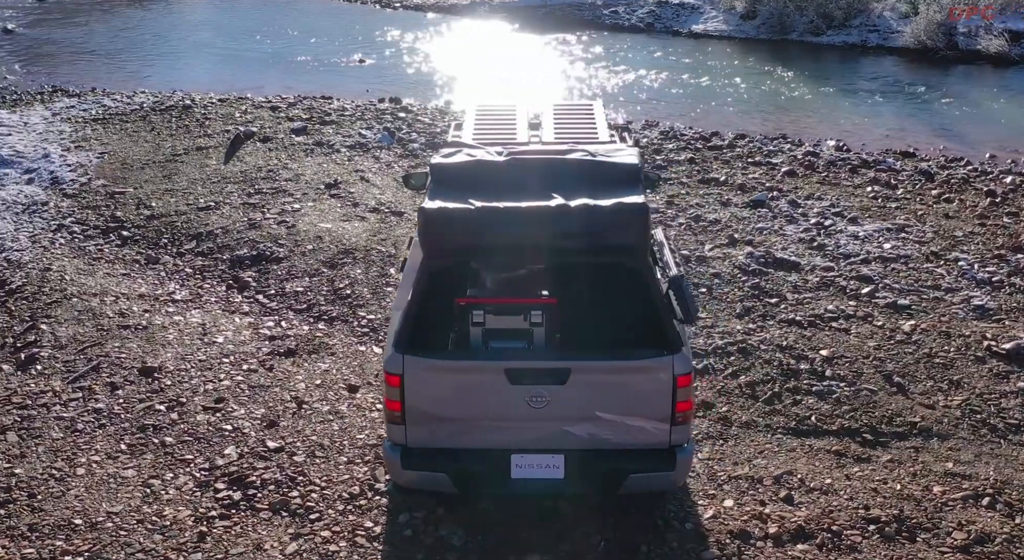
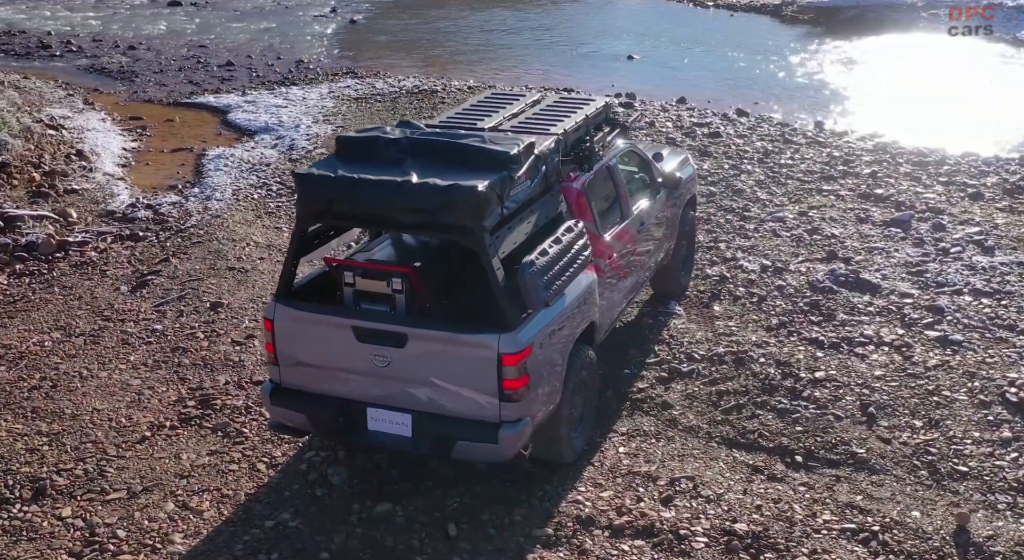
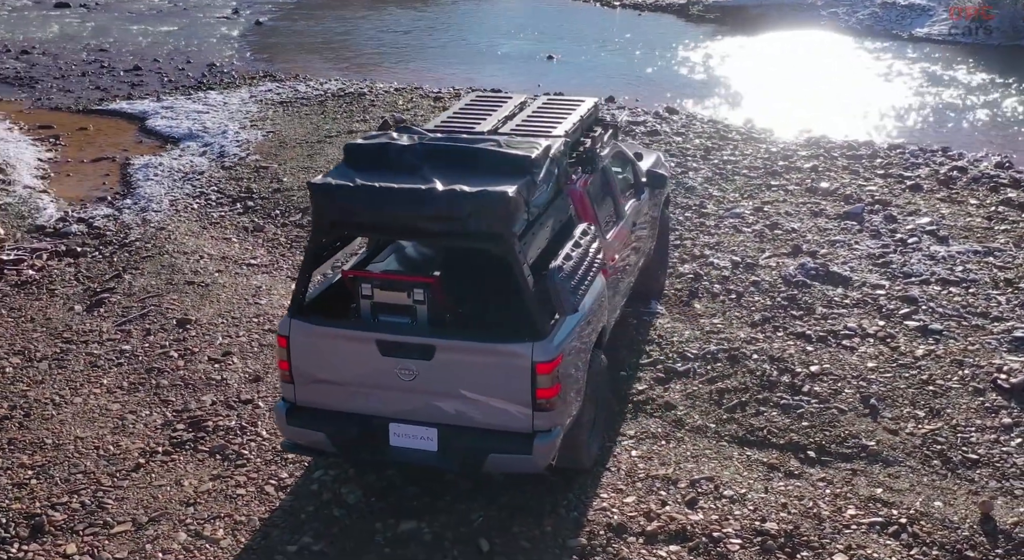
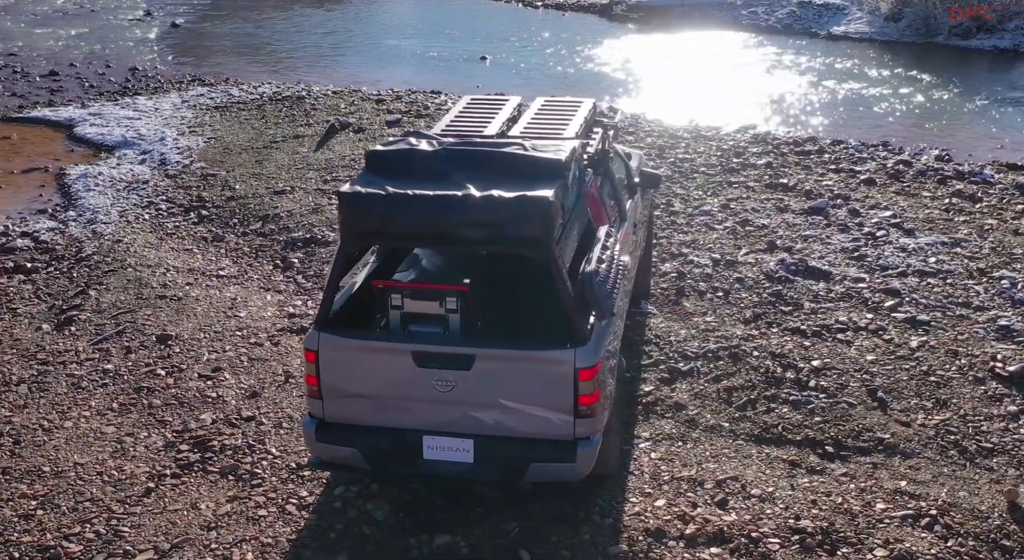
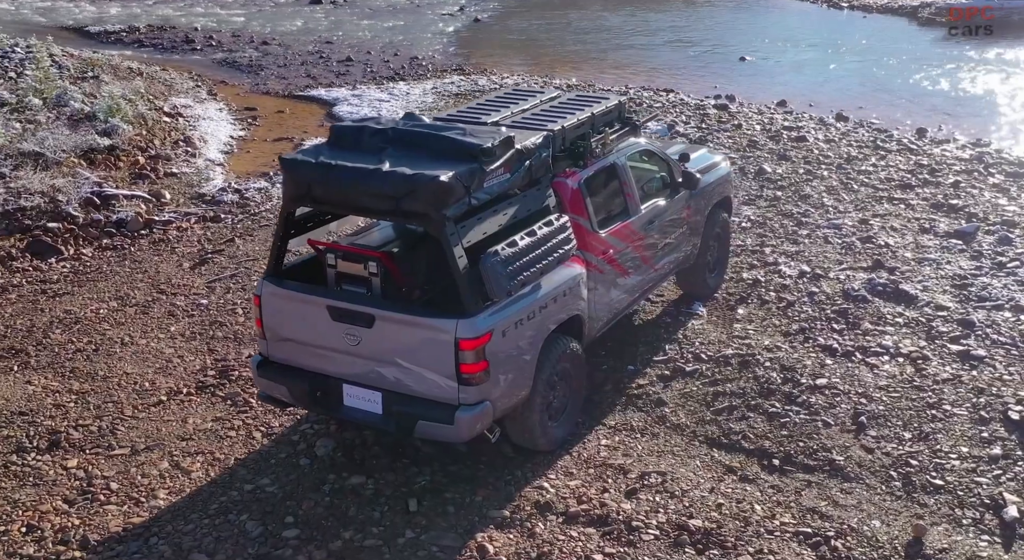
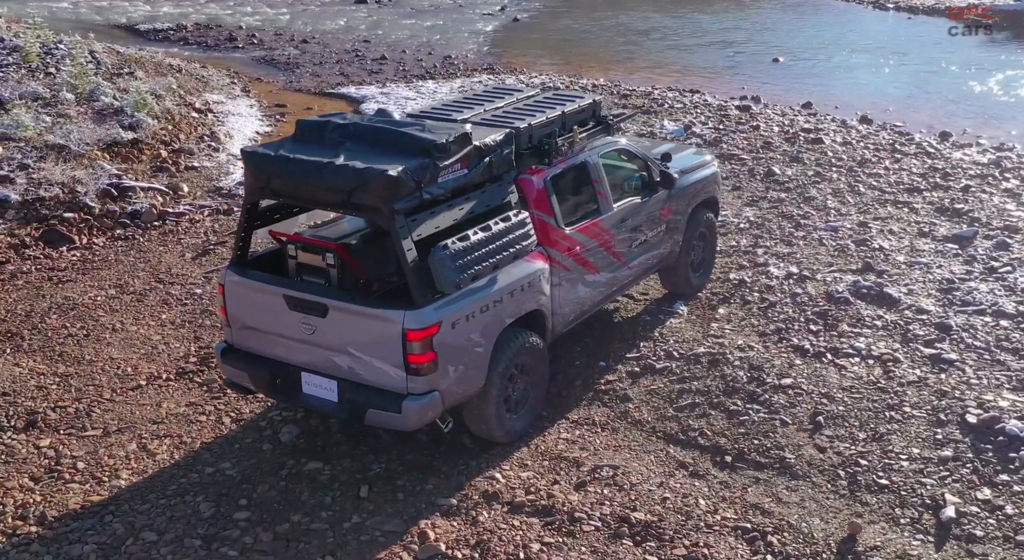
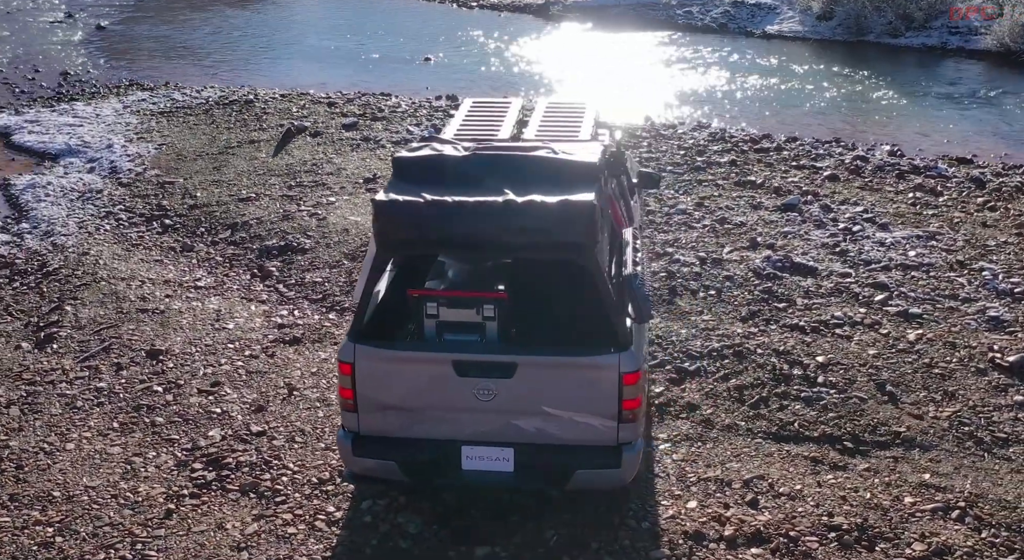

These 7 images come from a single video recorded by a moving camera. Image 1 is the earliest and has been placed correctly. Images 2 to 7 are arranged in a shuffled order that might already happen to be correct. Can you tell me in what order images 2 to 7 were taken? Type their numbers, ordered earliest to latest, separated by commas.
7, 4, 3, 2, 5, 6
